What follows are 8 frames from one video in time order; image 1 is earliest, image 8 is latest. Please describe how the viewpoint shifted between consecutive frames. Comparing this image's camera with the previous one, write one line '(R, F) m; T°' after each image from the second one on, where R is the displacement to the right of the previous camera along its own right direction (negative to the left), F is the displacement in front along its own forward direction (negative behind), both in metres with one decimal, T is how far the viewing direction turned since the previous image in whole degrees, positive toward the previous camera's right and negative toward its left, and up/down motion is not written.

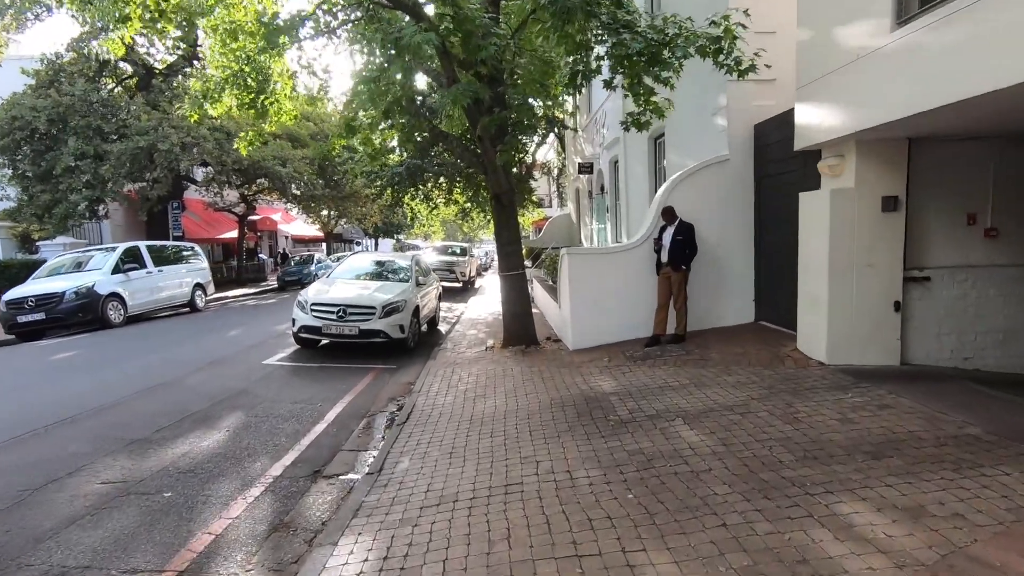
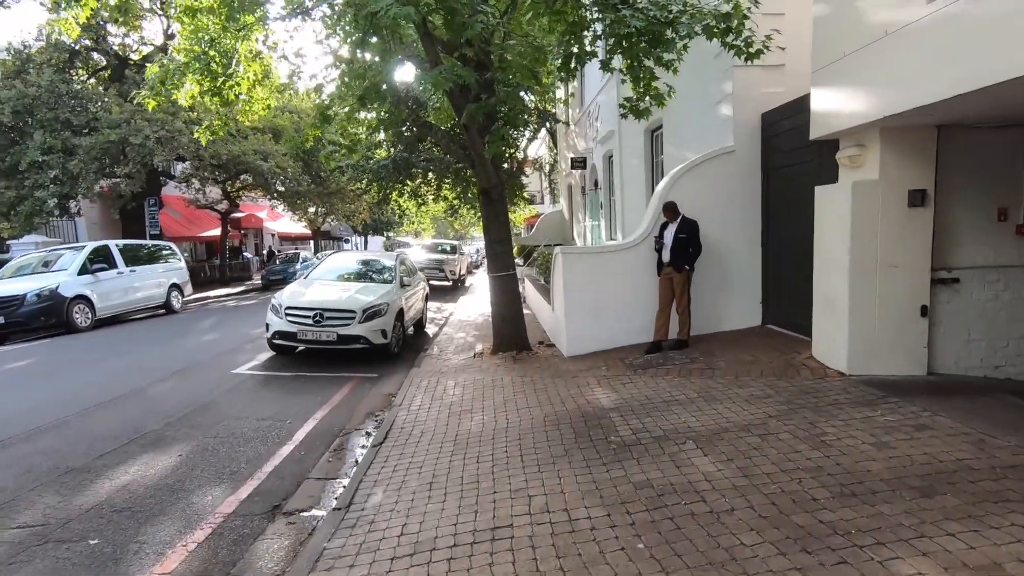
(0.0, +0.6) m; +1°
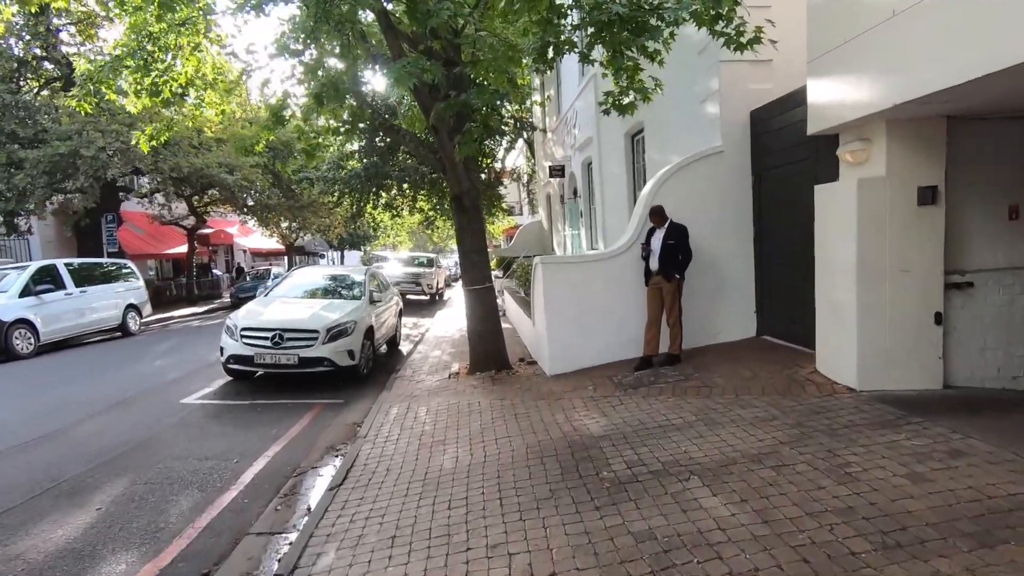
(+0.1, +0.6) m; +2°
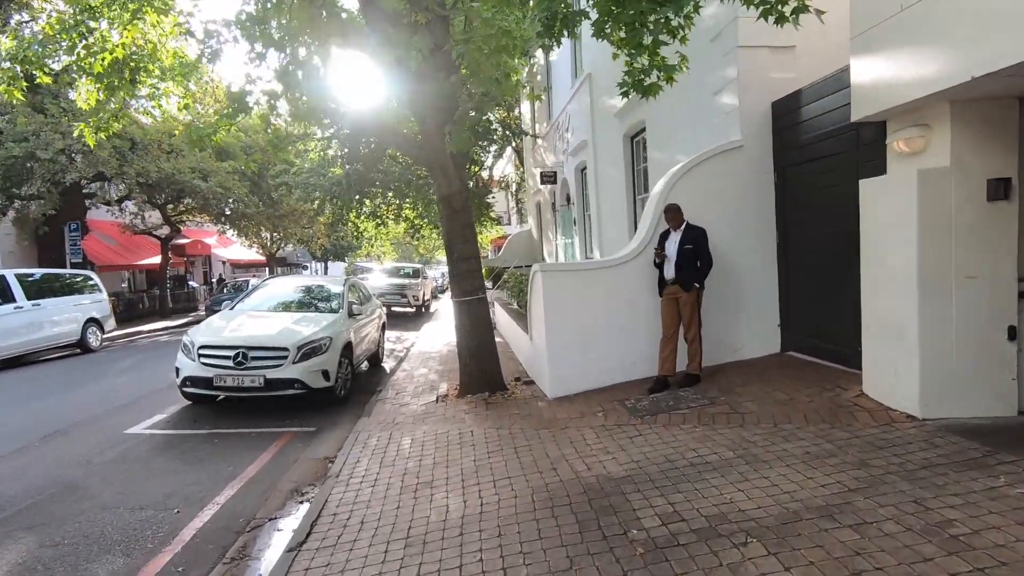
(-0.1, +0.8) m; +1°
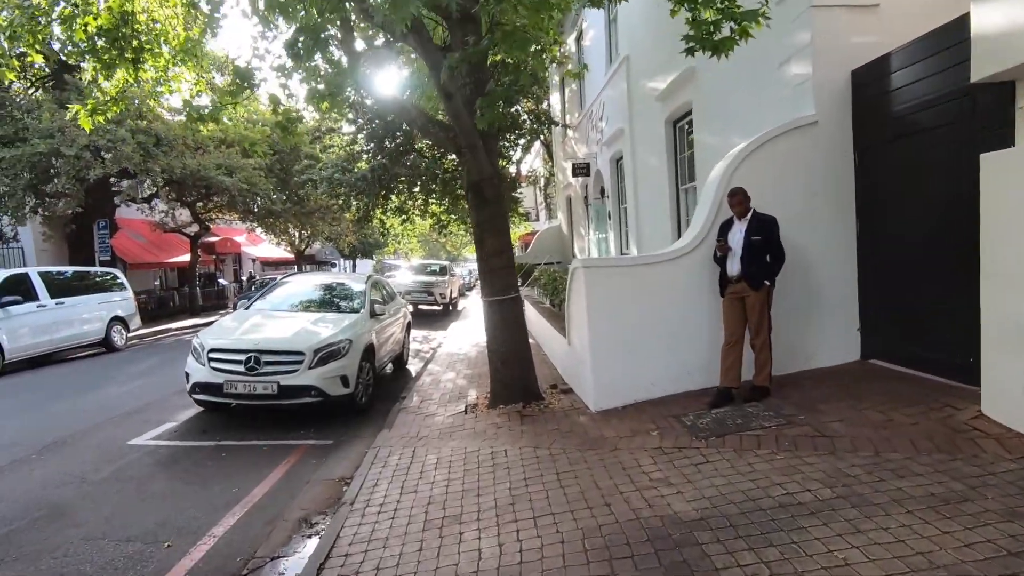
(-0.1, +0.7) m; -3°
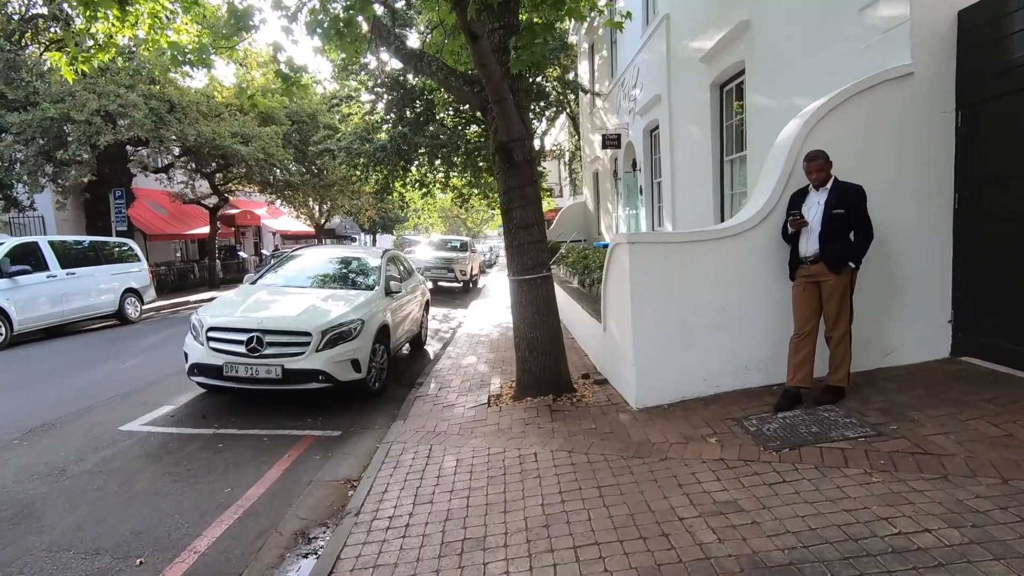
(-0.1, +0.7) m; -2°
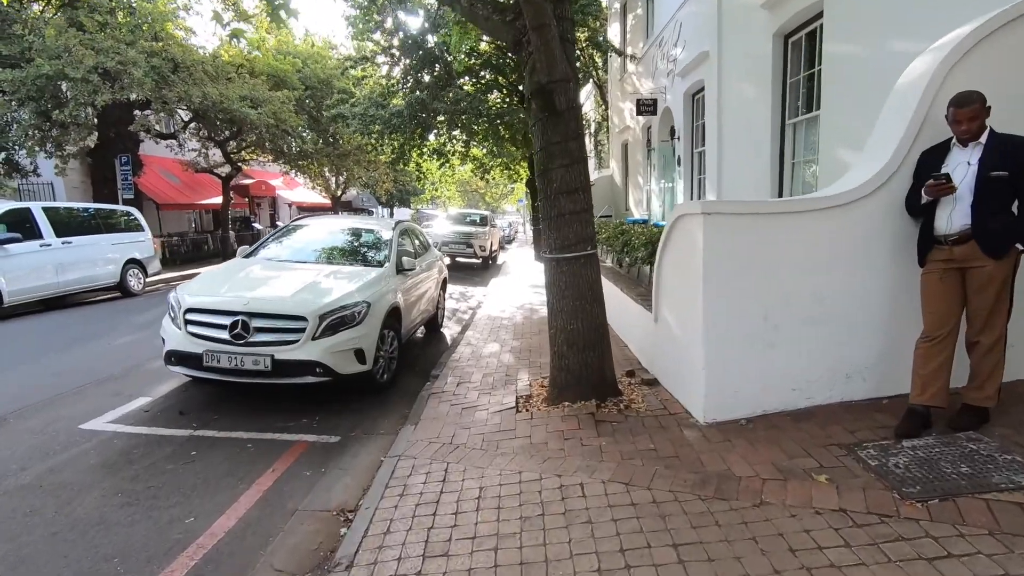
(-0.1, +0.9) m; -2°
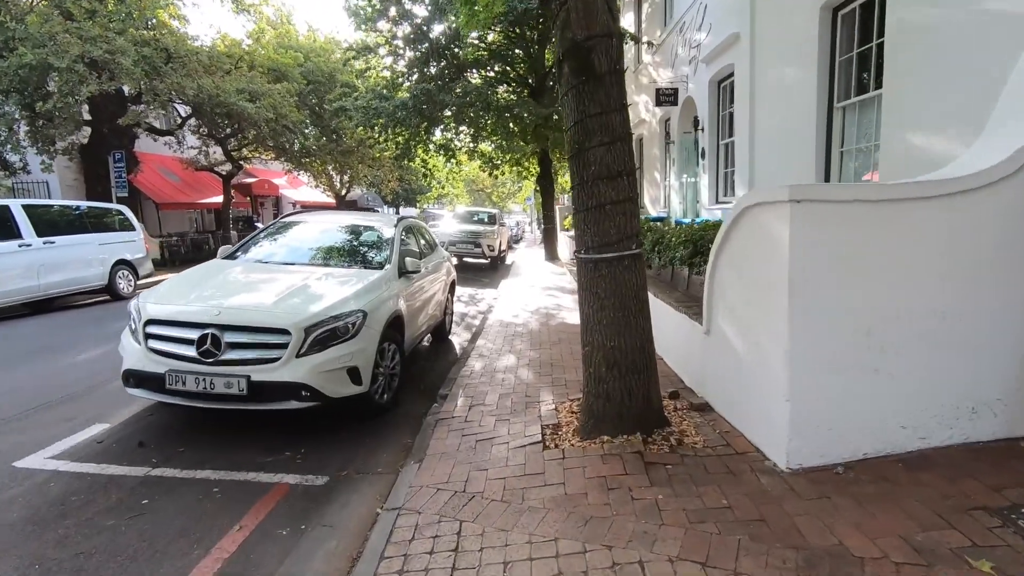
(-0.1, +0.8) m; -1°
